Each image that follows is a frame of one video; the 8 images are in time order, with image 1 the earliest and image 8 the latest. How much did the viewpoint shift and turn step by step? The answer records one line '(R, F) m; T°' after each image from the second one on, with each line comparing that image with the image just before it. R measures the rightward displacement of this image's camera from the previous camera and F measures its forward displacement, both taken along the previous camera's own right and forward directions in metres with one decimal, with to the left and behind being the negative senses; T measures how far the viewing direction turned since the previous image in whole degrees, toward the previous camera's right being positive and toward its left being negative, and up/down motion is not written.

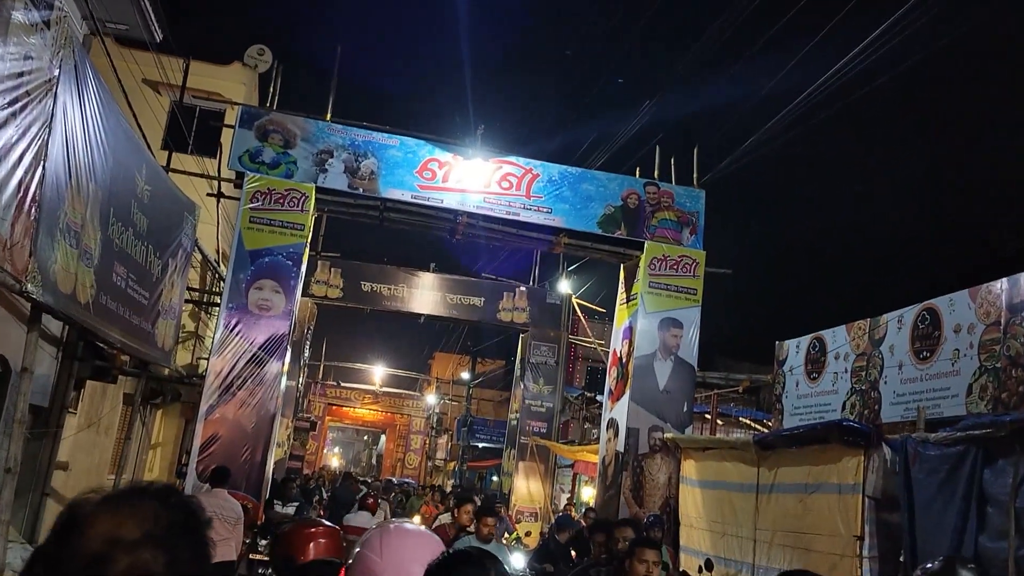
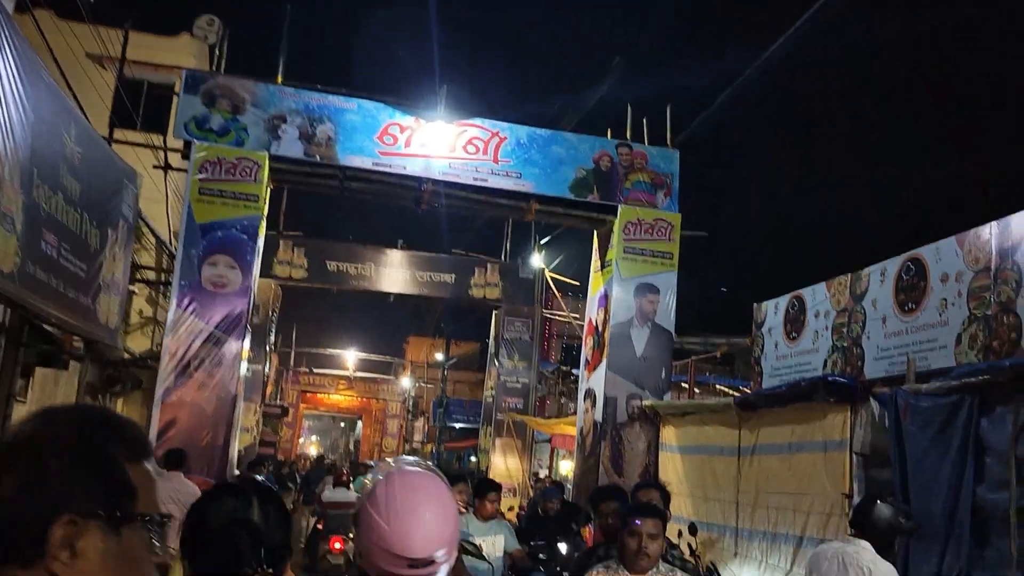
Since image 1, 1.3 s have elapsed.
(+0.1, +0.5) m; +2°
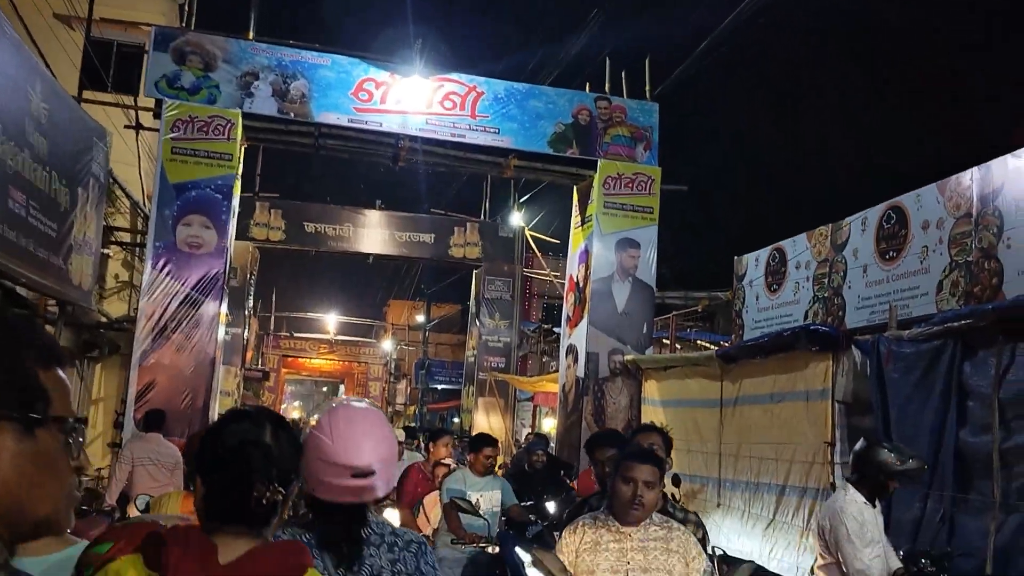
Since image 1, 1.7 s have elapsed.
(0.0, +0.1) m; +1°
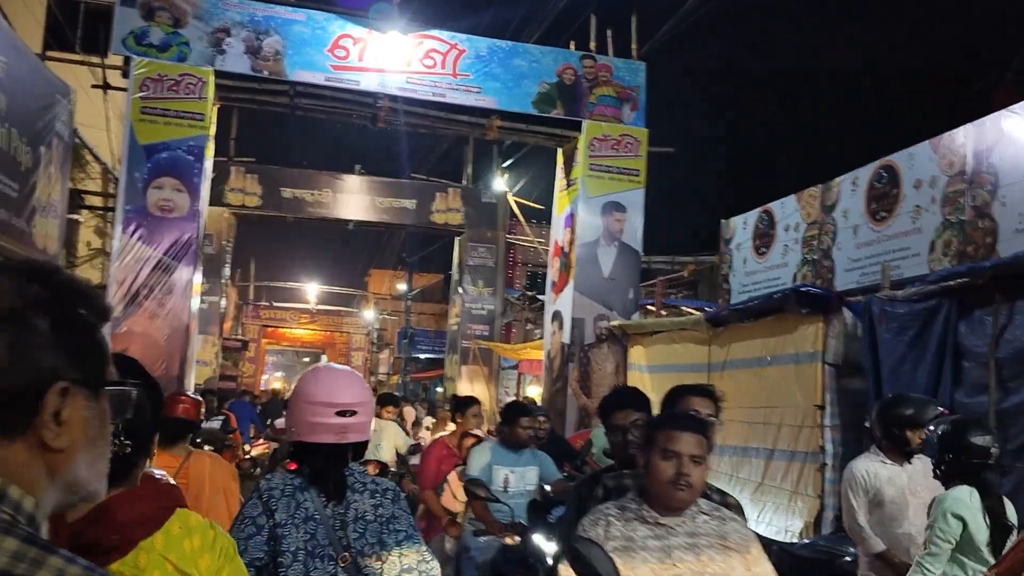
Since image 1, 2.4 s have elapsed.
(0.0, +0.2) m; +1°
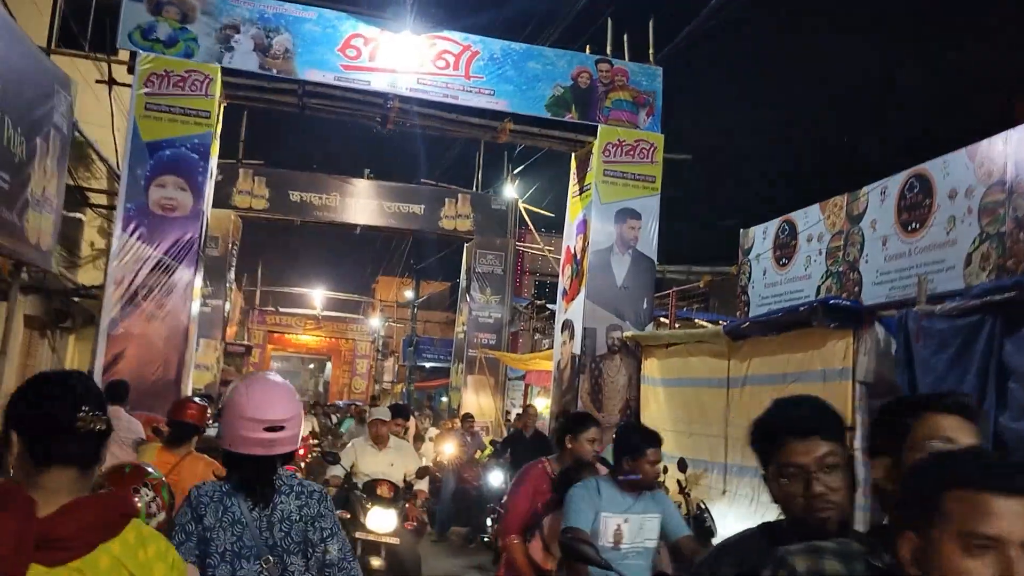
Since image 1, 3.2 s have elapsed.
(-0.1, +0.4) m; 0°
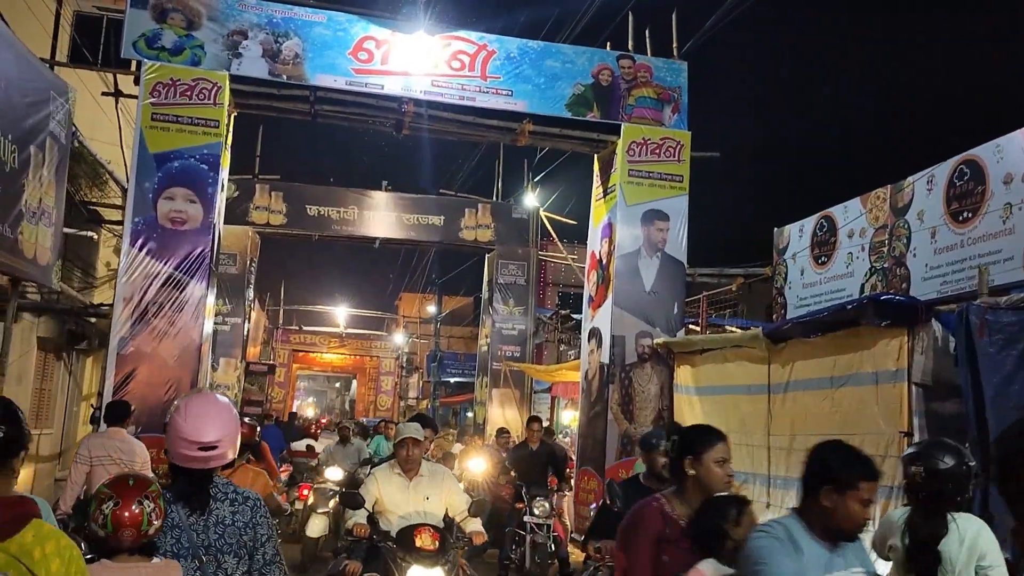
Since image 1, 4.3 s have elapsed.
(0.0, +0.5) m; -2°
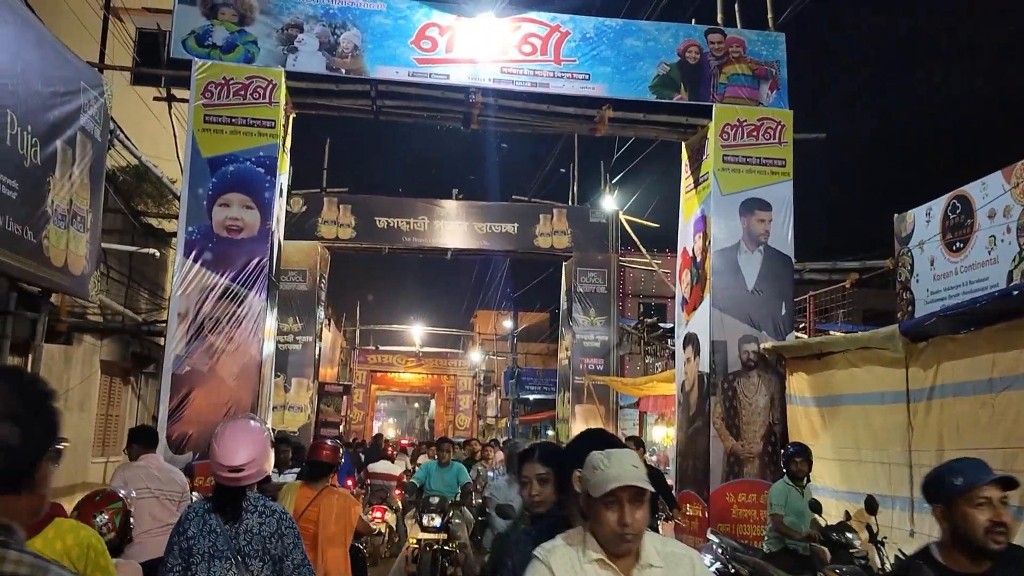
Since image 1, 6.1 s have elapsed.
(-0.1, +1.0) m; -5°
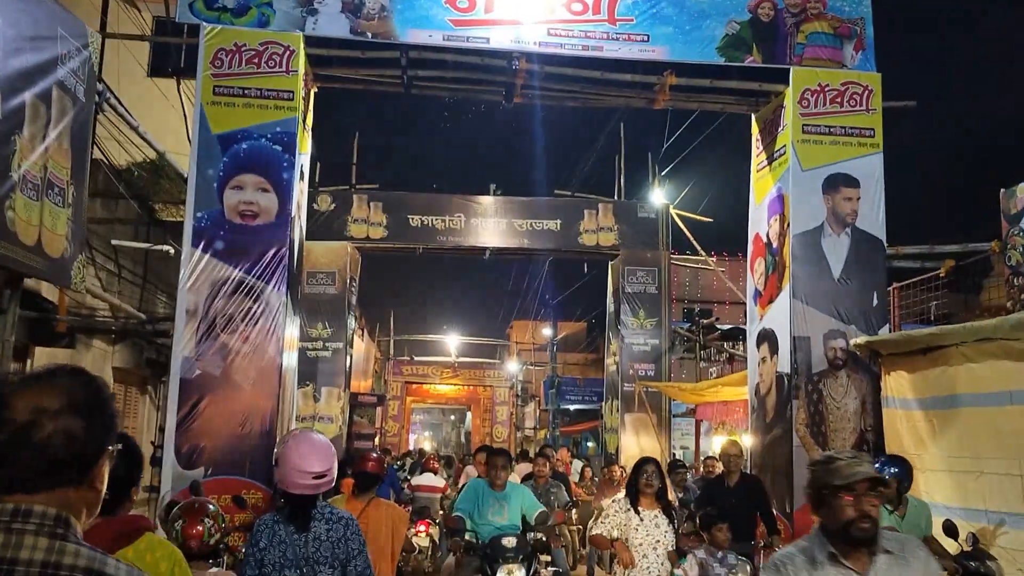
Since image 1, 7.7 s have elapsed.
(-0.2, +1.2) m; -2°
